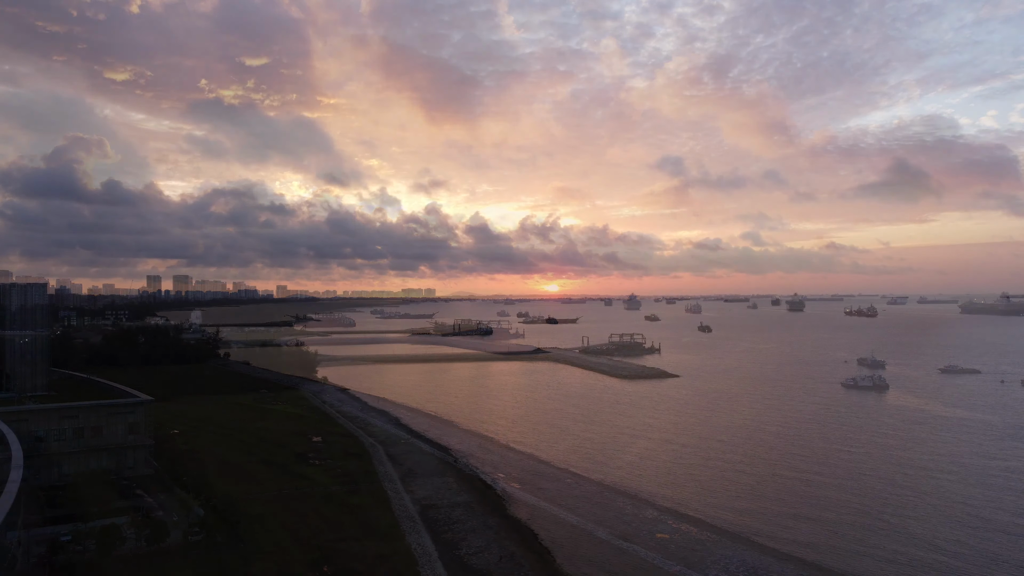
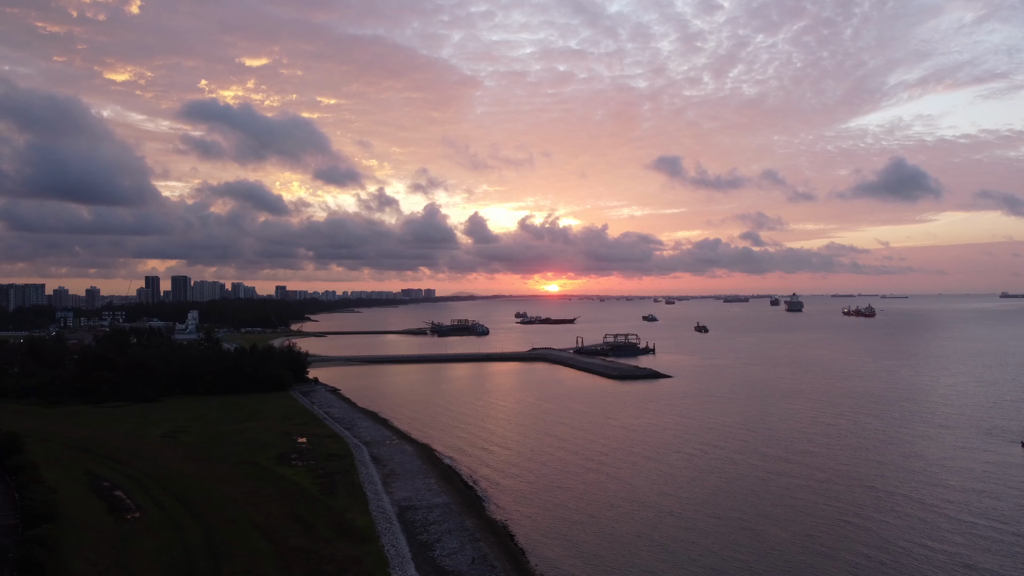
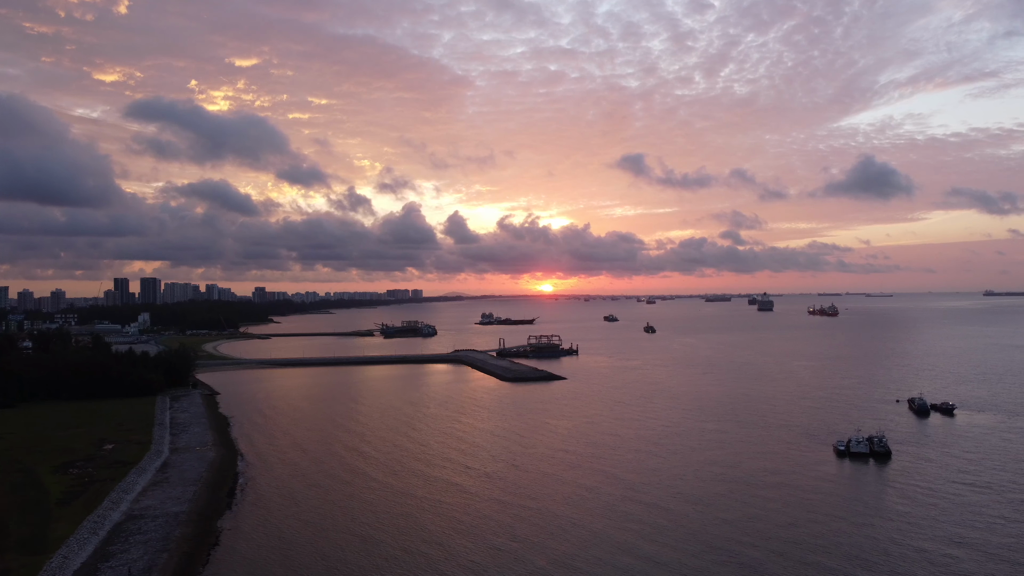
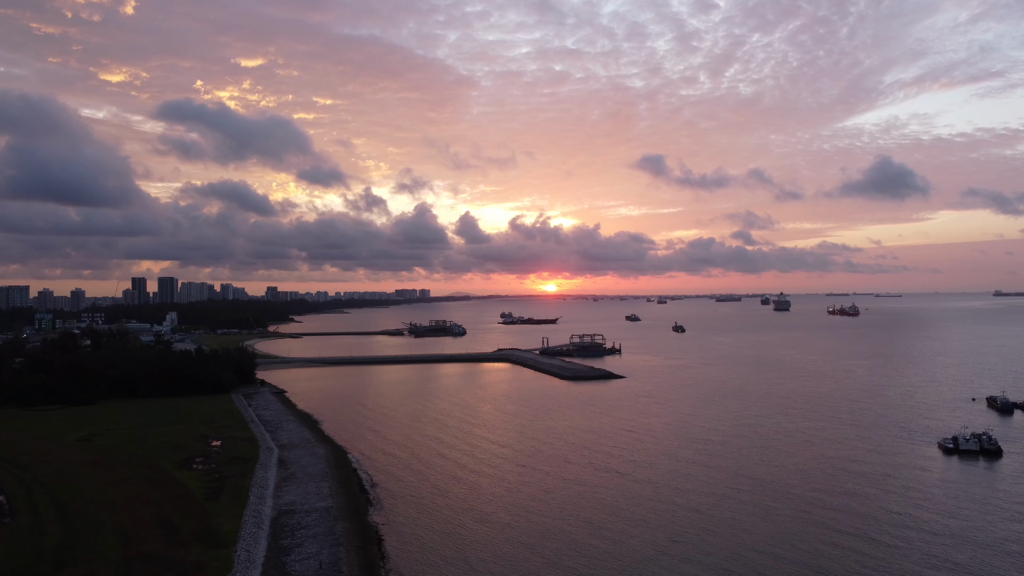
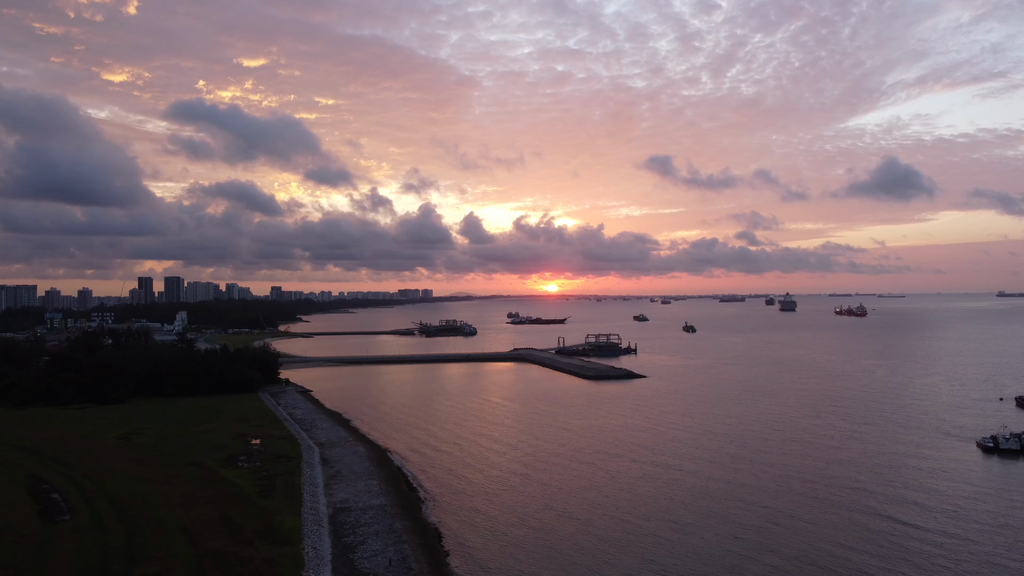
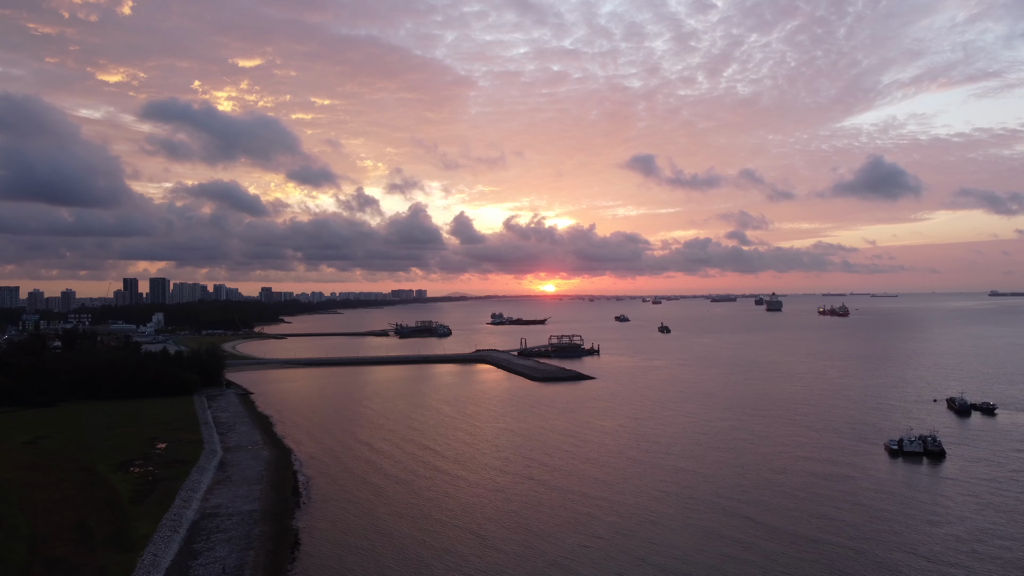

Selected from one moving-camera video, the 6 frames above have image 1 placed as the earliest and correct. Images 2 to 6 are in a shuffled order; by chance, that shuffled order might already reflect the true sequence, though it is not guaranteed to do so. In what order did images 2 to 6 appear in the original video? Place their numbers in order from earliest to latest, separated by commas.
2, 5, 4, 6, 3
